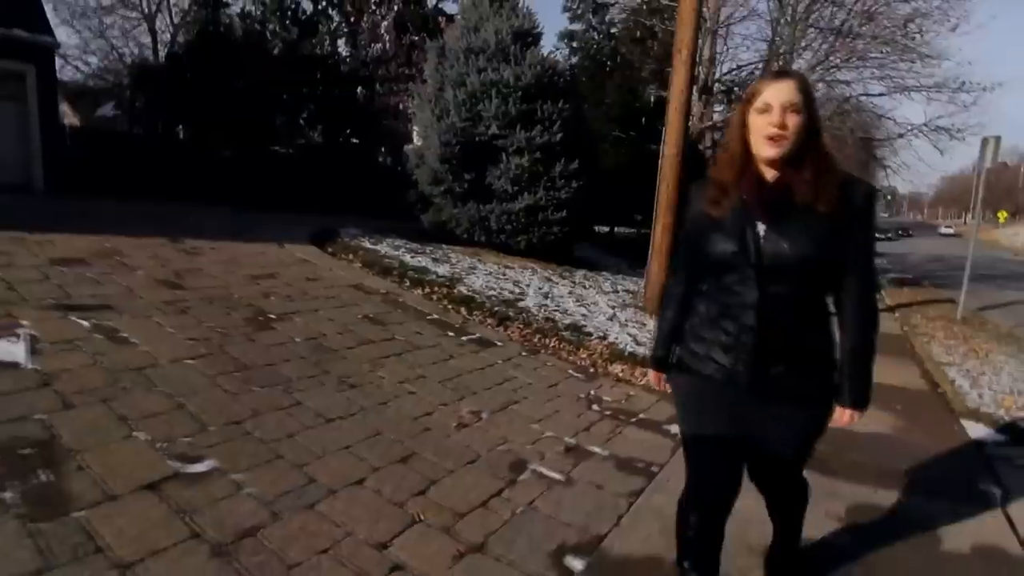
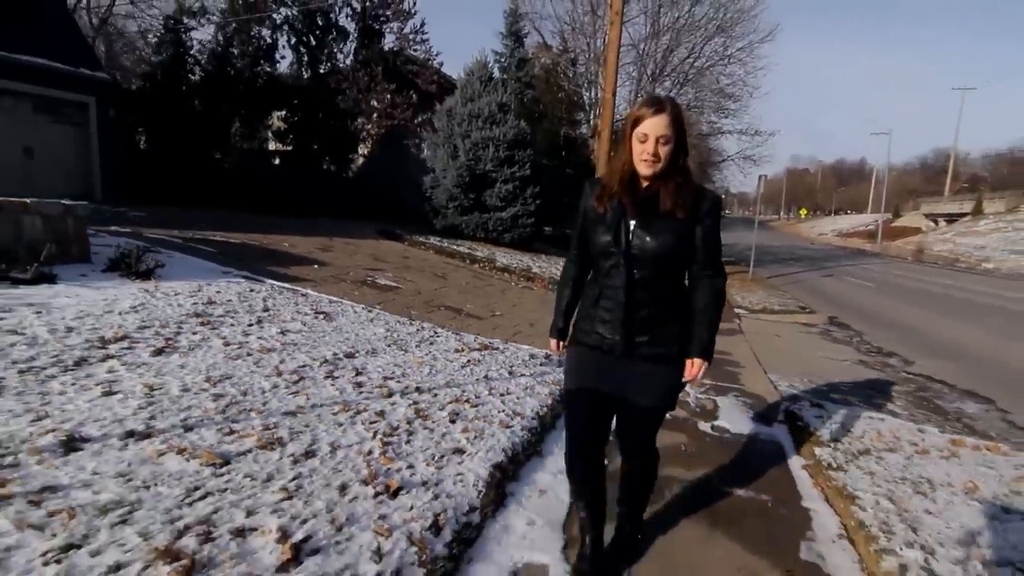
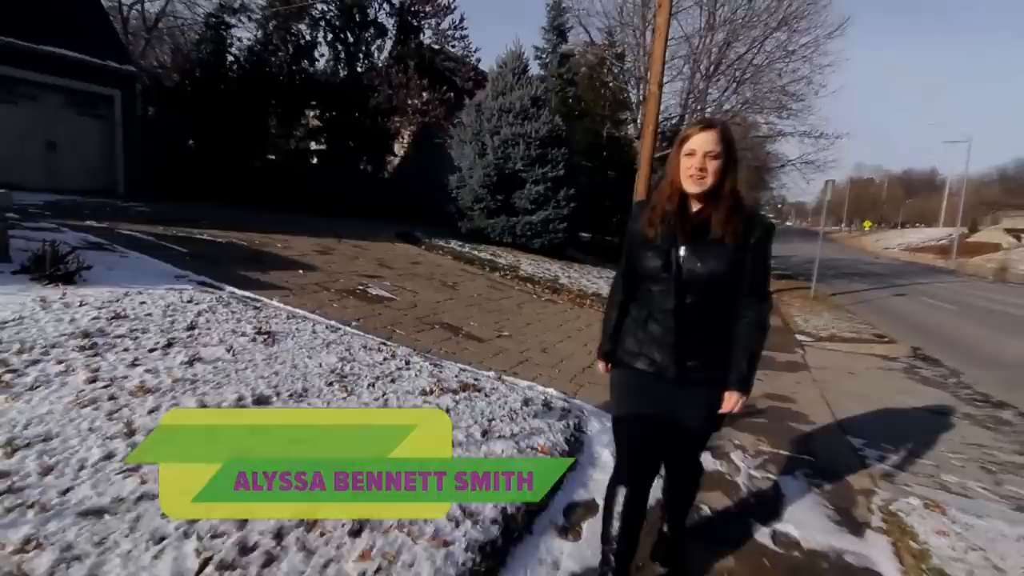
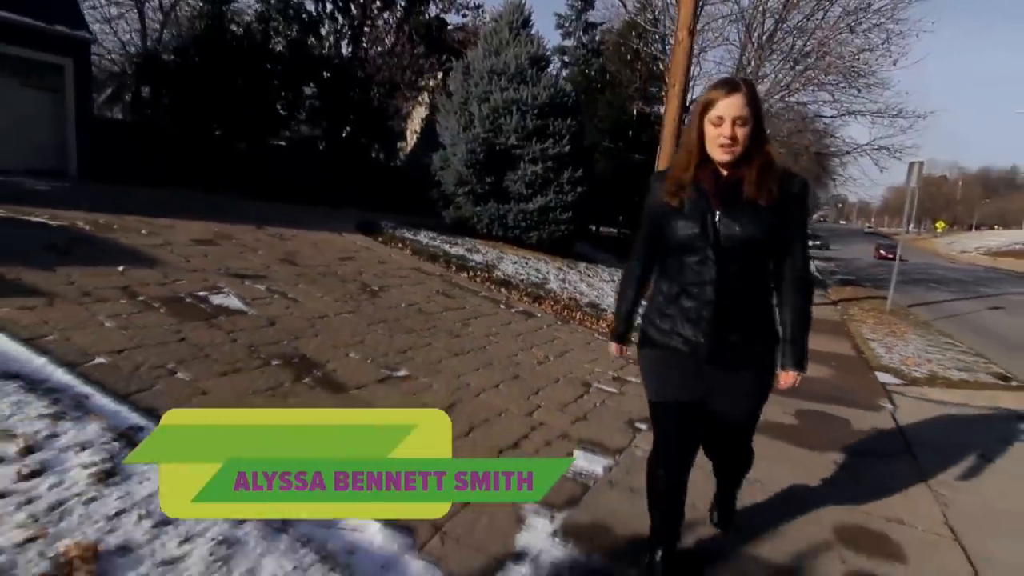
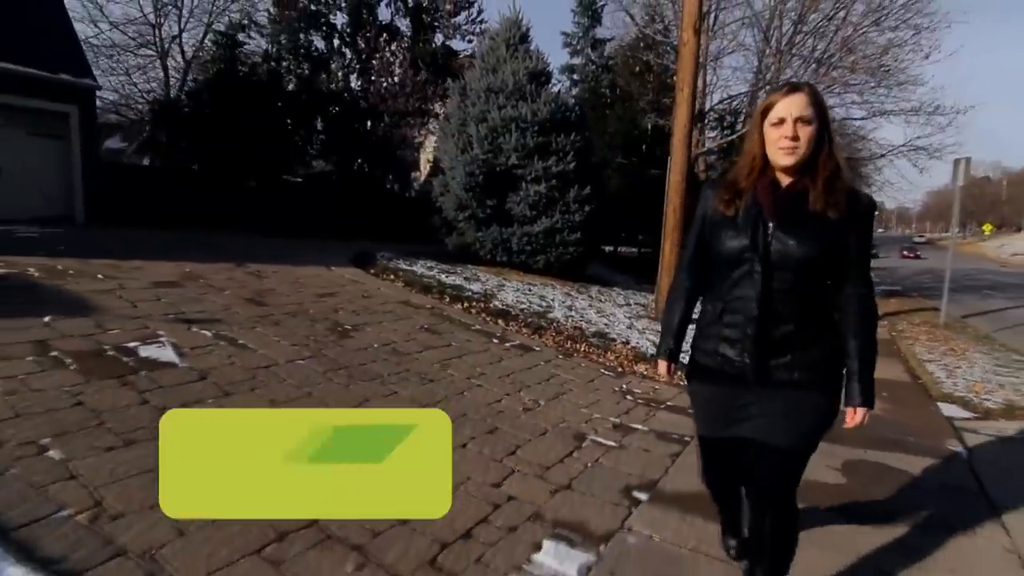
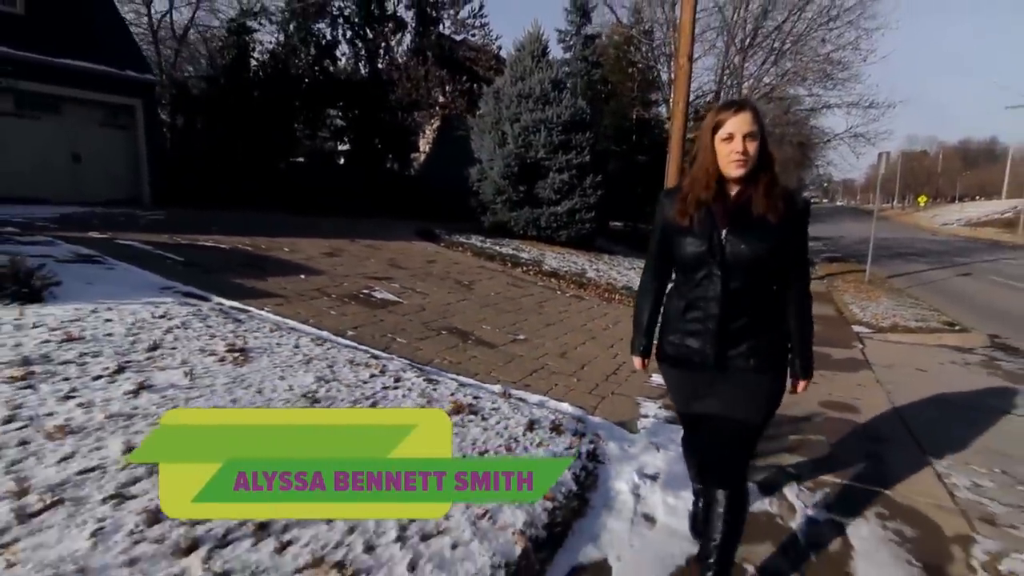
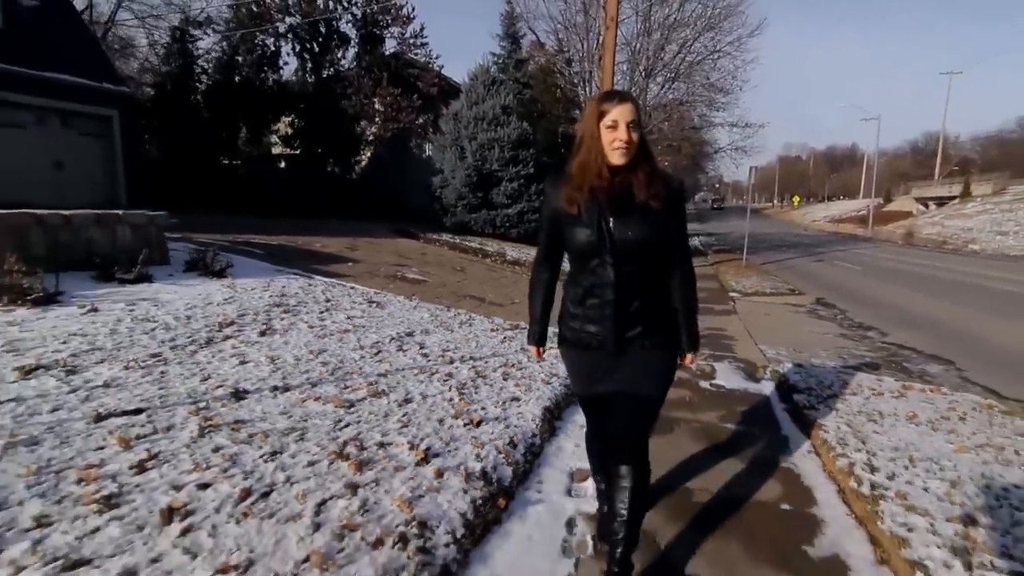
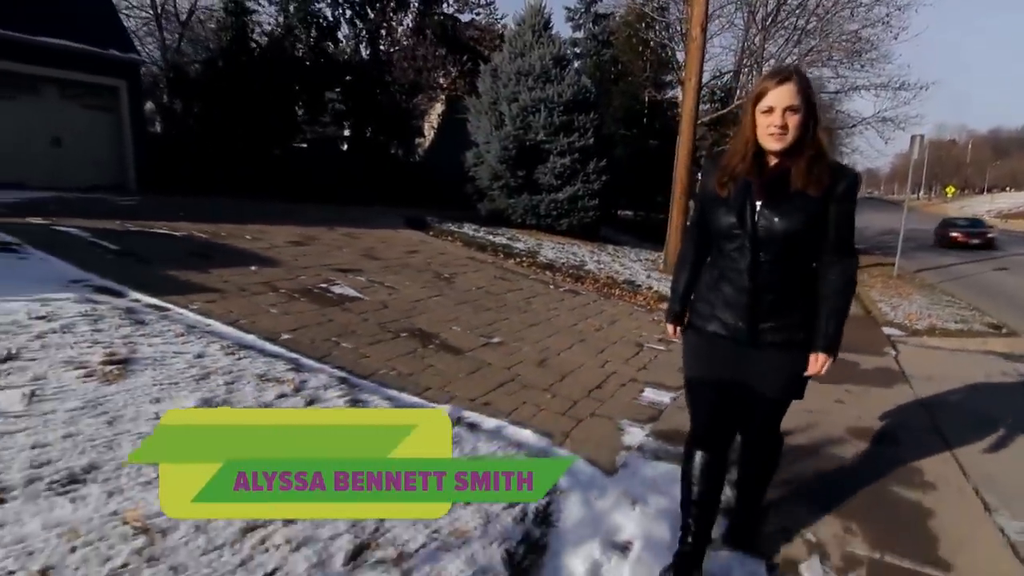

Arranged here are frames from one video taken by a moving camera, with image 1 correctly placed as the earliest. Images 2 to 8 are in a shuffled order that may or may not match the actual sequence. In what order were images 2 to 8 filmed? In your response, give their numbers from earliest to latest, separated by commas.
5, 4, 8, 6, 3, 2, 7
